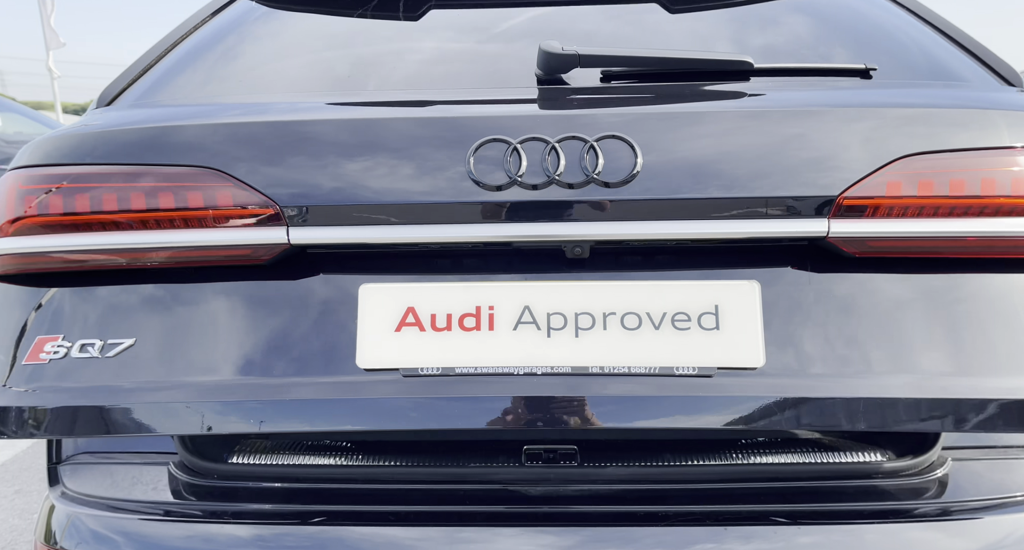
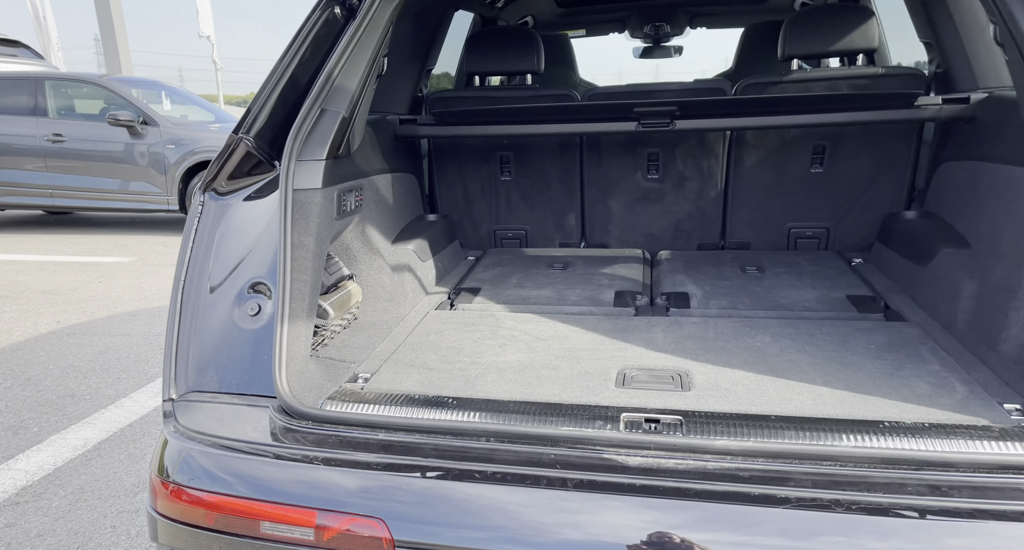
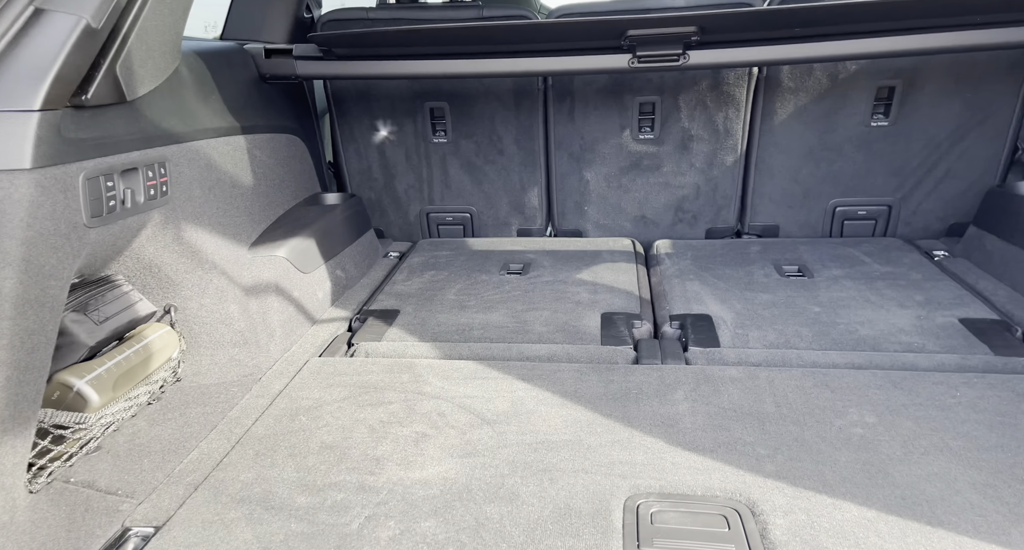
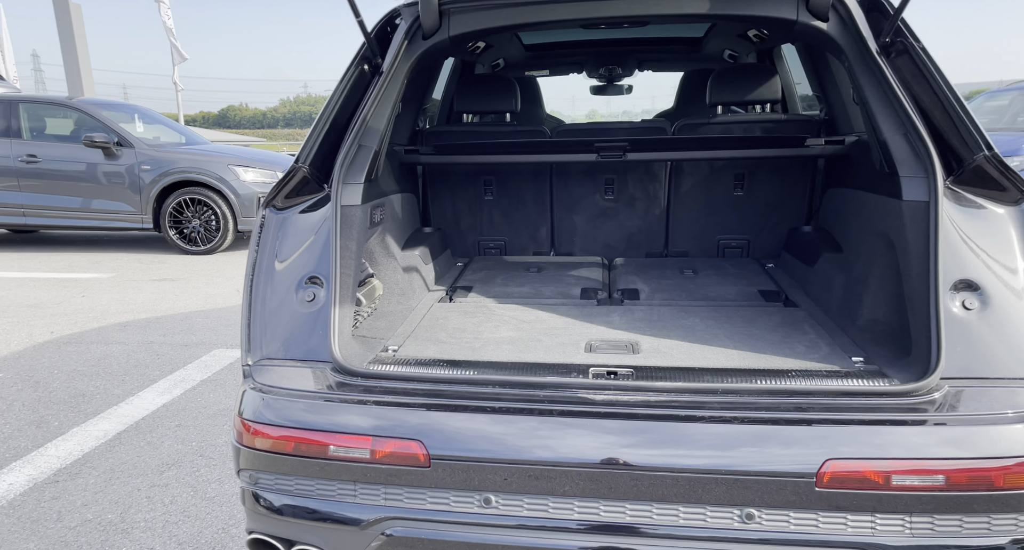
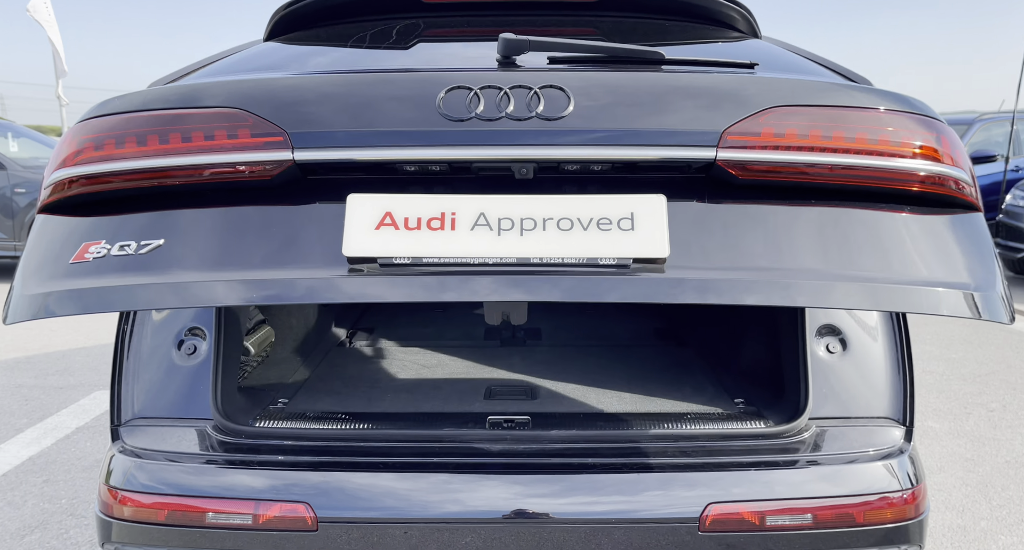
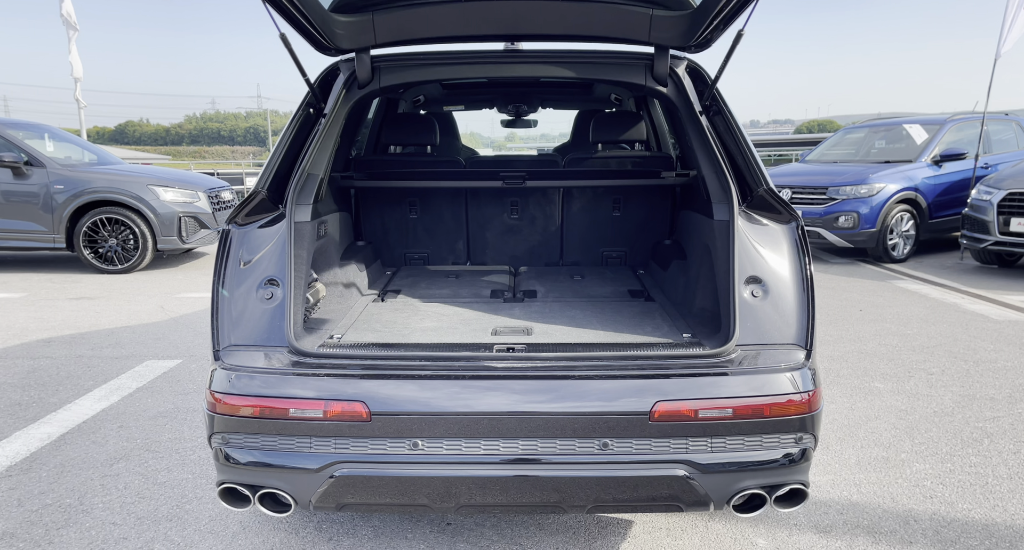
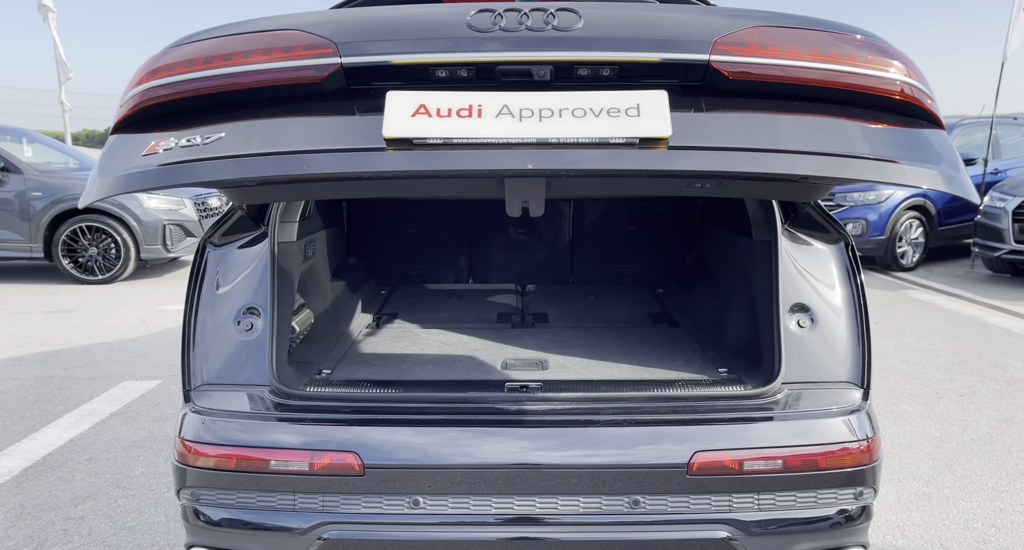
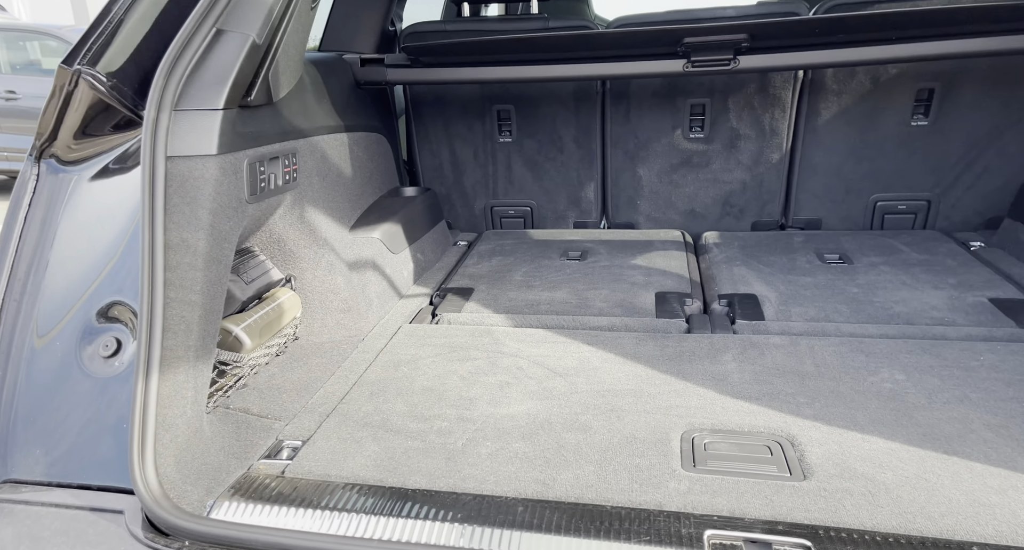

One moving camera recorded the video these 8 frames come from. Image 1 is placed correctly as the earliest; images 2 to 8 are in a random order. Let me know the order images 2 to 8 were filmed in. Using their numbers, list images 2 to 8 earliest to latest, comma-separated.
5, 7, 6, 4, 2, 8, 3
